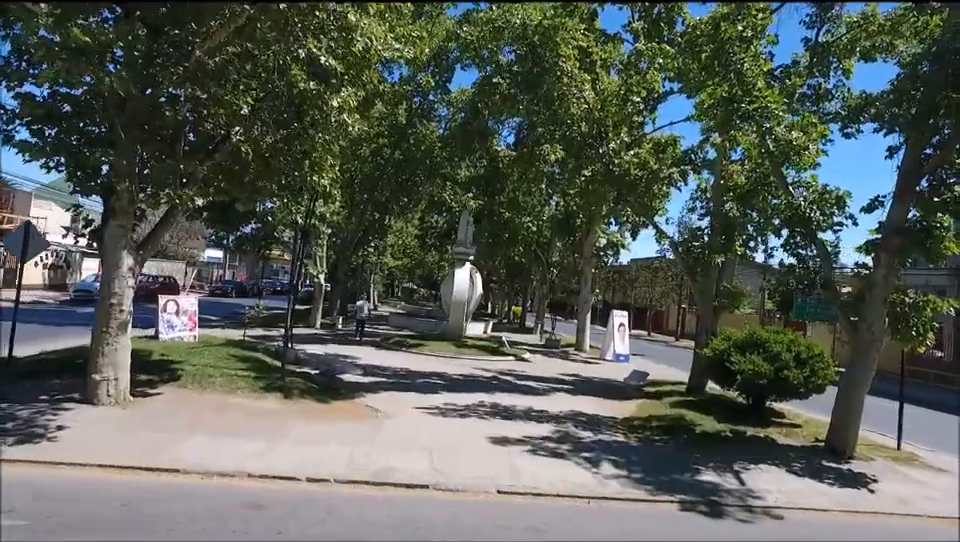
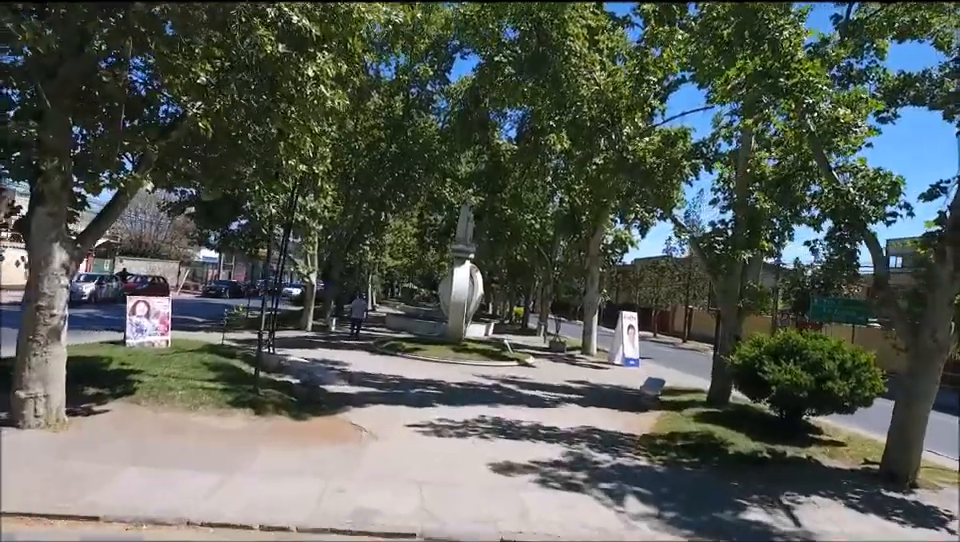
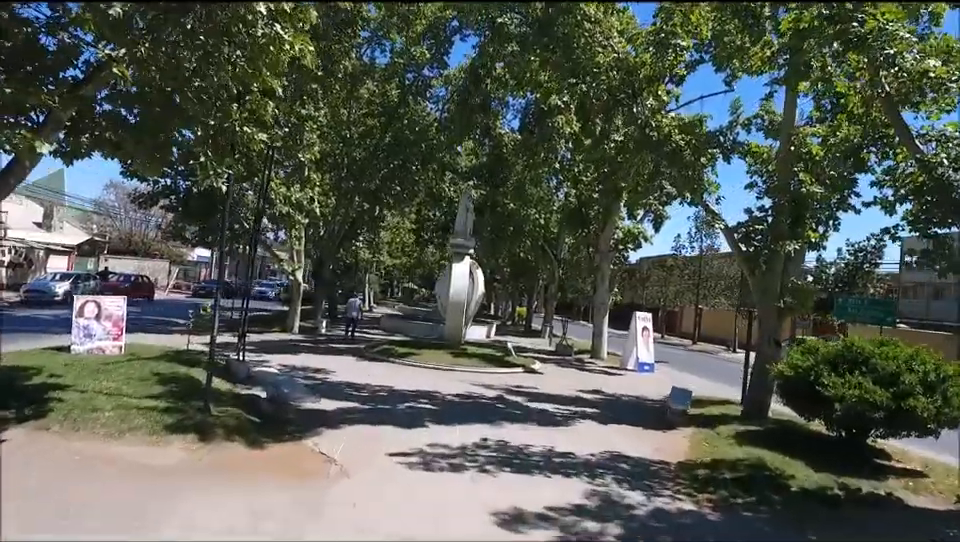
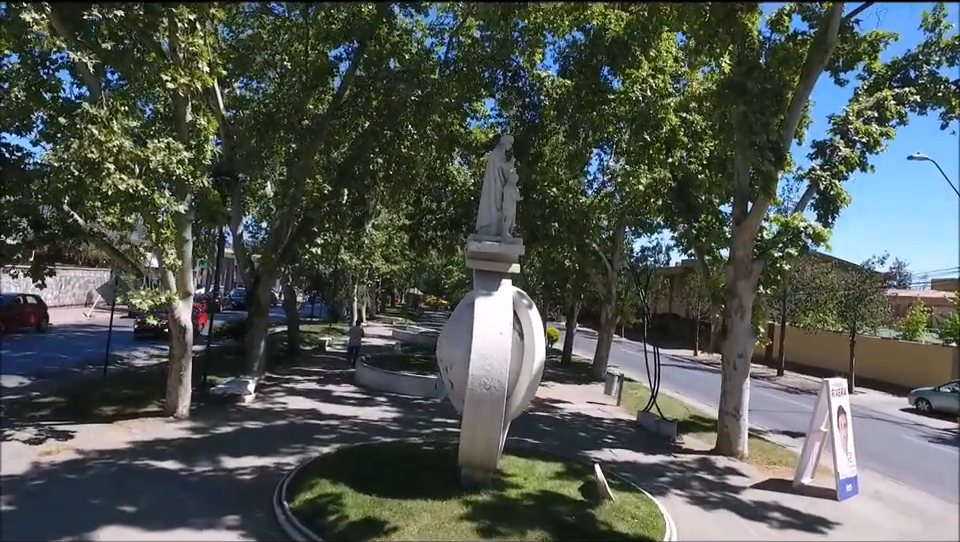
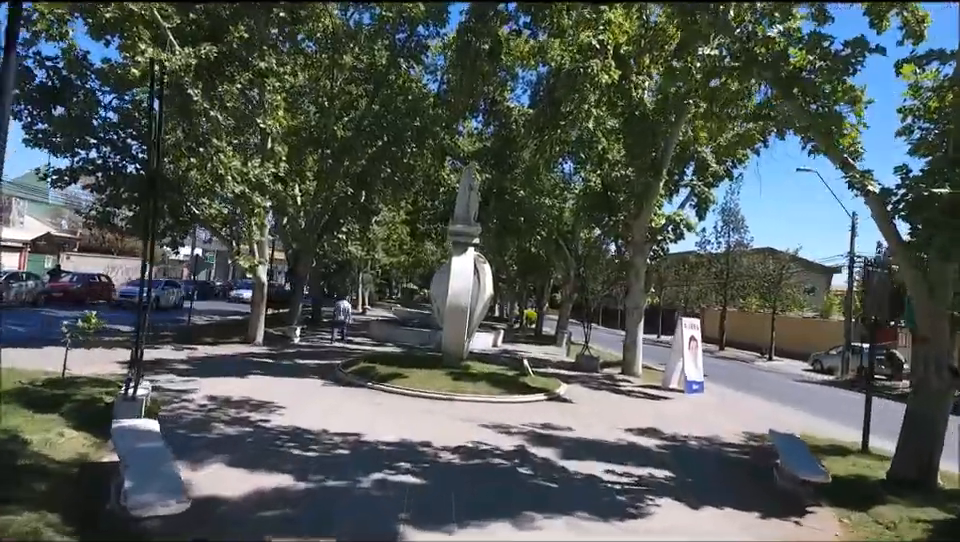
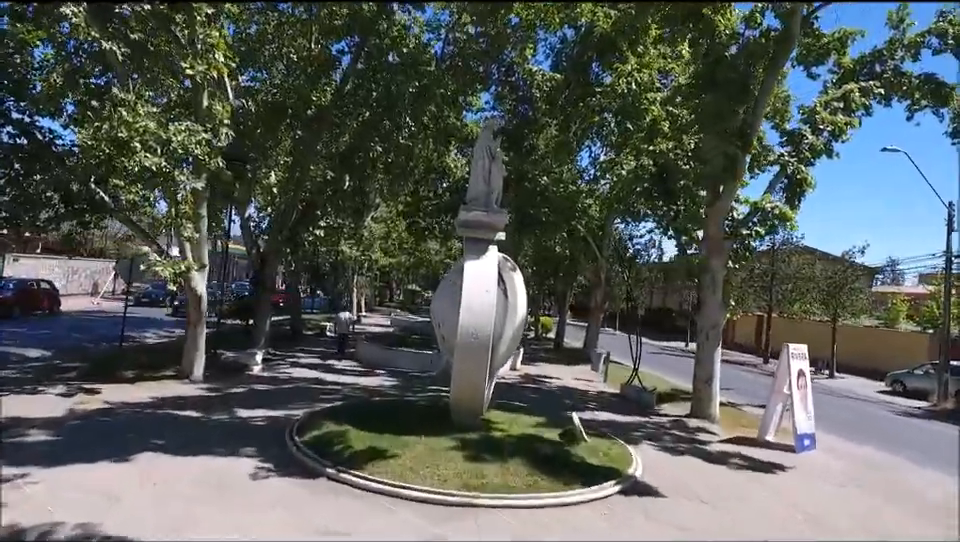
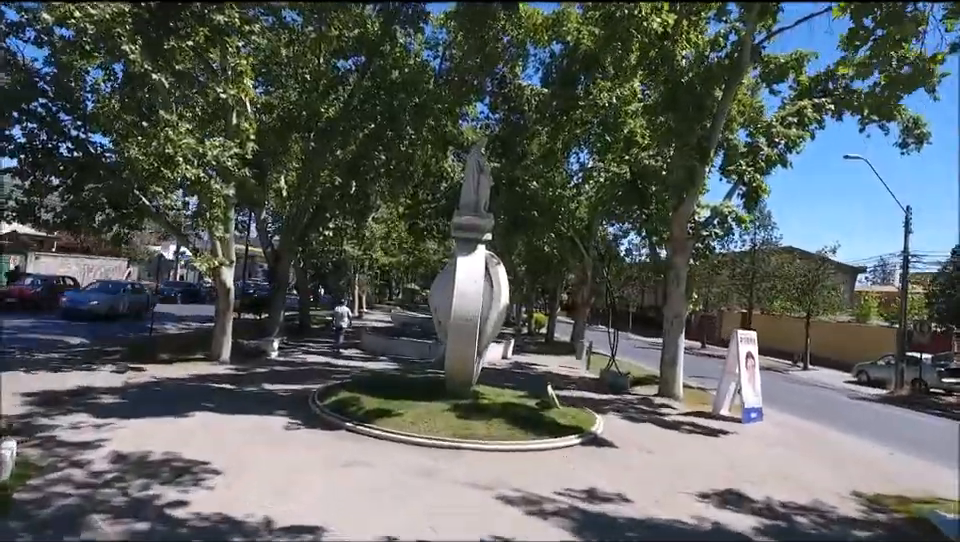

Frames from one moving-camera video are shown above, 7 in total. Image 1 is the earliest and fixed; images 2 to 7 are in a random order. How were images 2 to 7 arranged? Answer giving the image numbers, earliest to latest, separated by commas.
2, 3, 5, 7, 6, 4
